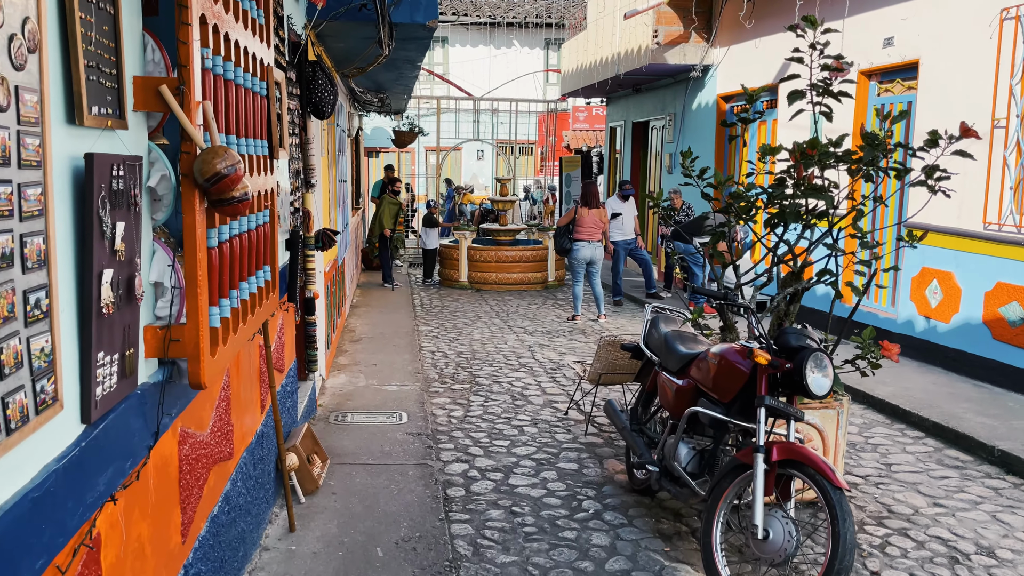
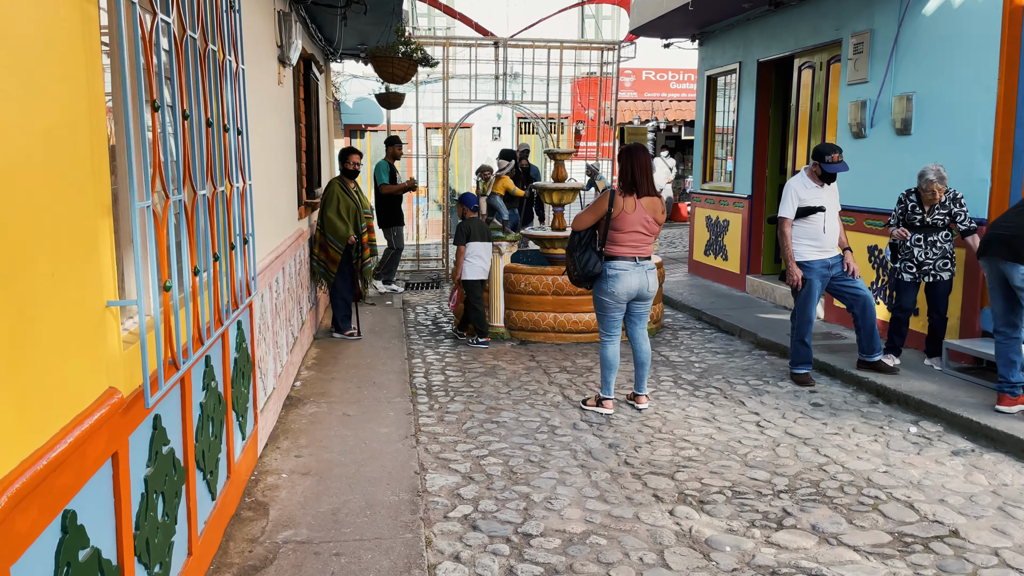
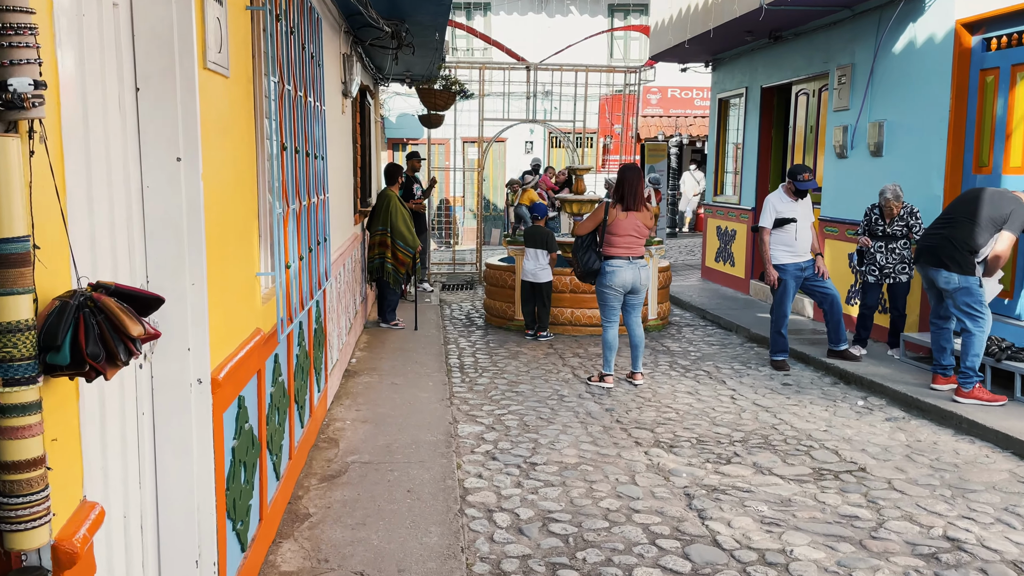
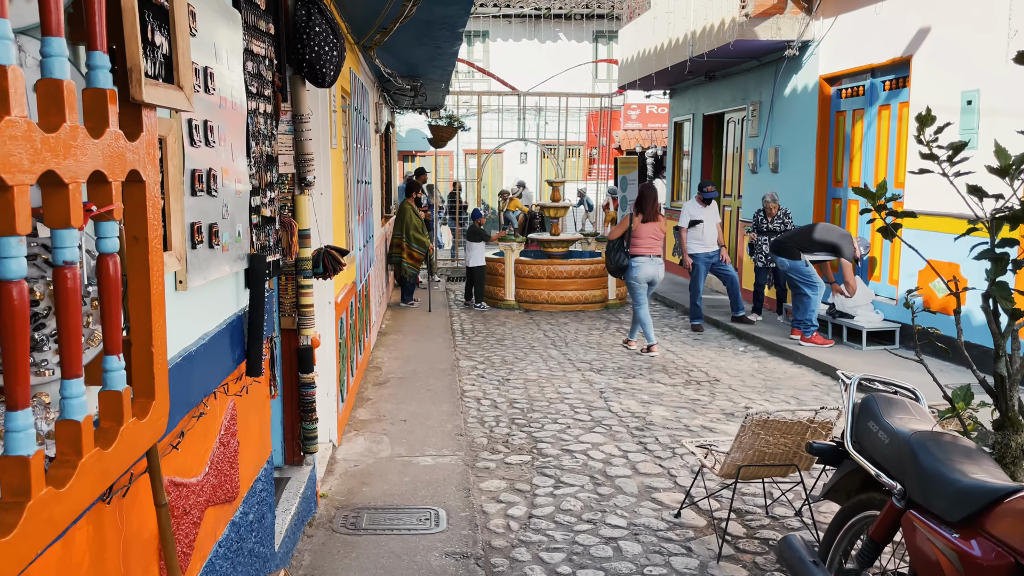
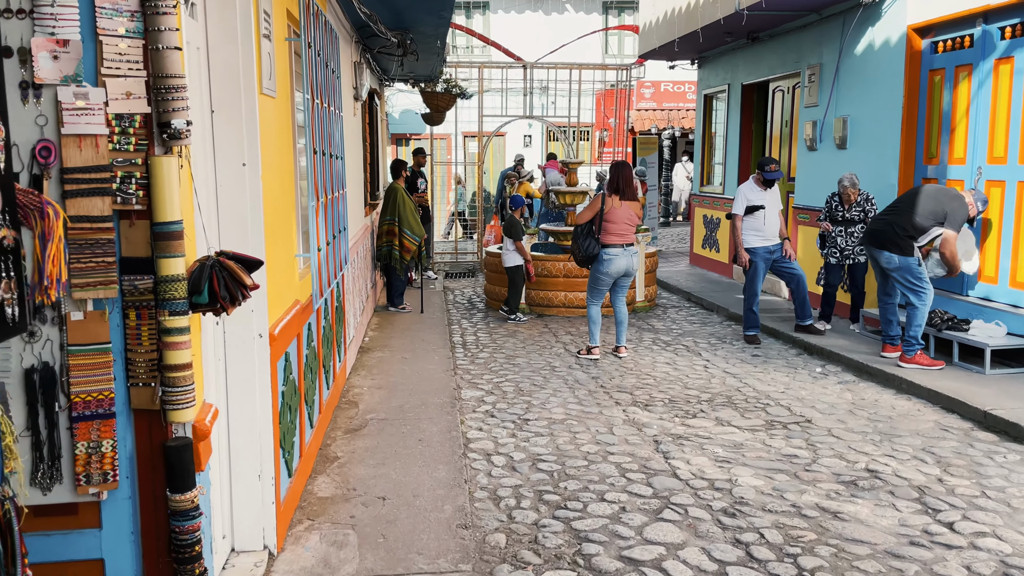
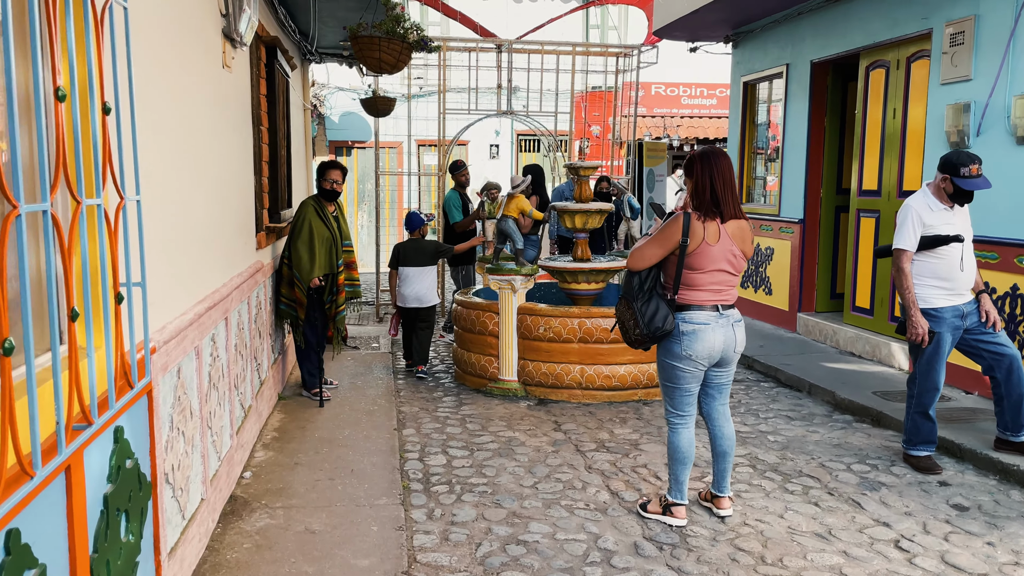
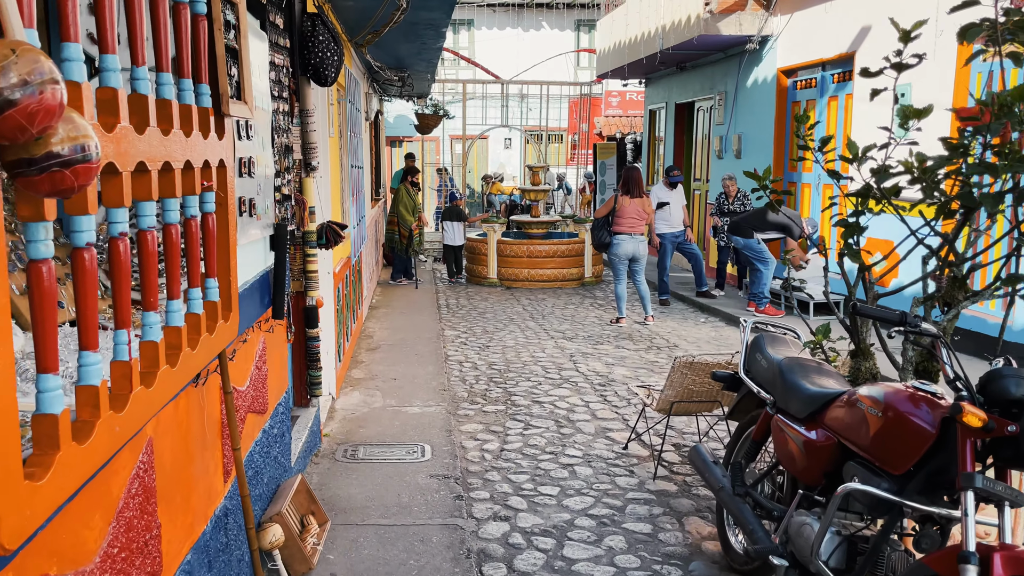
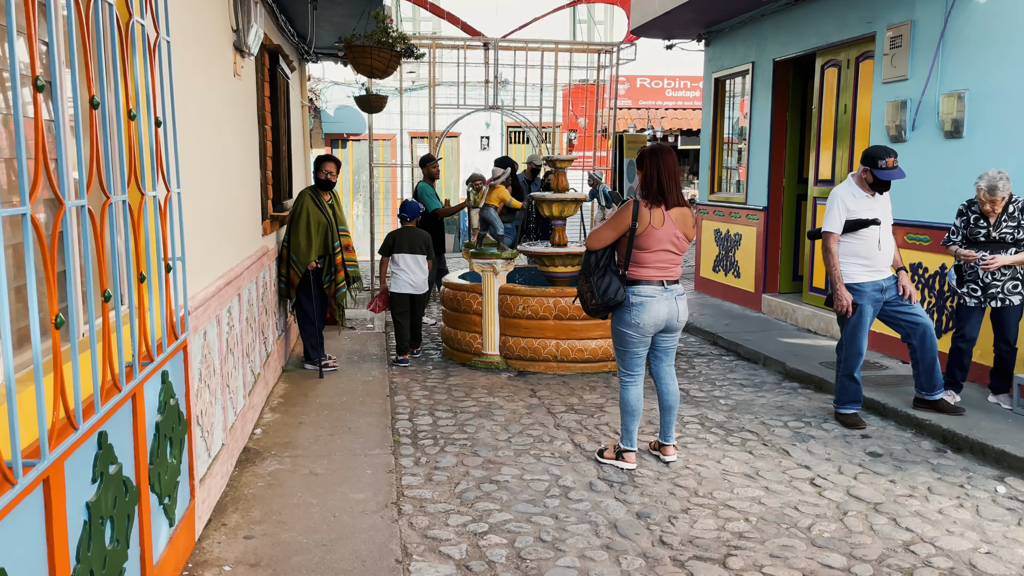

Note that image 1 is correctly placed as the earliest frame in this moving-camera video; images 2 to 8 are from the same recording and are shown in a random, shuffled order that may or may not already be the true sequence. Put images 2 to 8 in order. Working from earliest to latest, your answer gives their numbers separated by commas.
7, 4, 5, 3, 2, 8, 6
